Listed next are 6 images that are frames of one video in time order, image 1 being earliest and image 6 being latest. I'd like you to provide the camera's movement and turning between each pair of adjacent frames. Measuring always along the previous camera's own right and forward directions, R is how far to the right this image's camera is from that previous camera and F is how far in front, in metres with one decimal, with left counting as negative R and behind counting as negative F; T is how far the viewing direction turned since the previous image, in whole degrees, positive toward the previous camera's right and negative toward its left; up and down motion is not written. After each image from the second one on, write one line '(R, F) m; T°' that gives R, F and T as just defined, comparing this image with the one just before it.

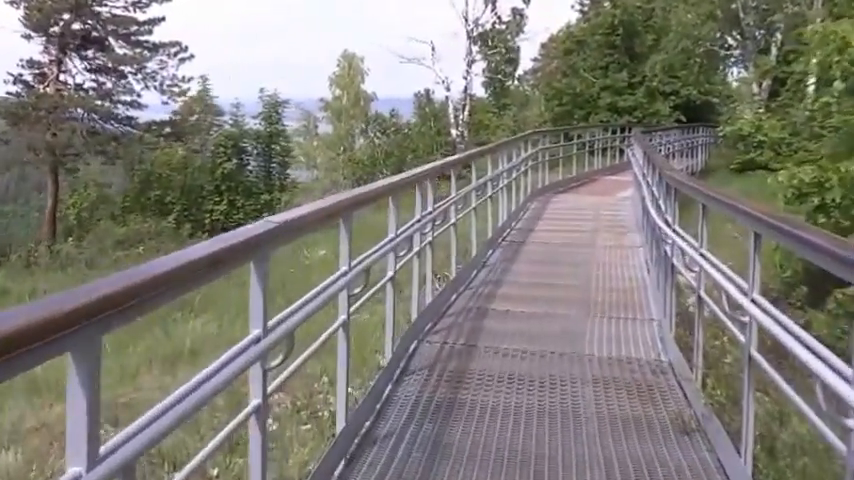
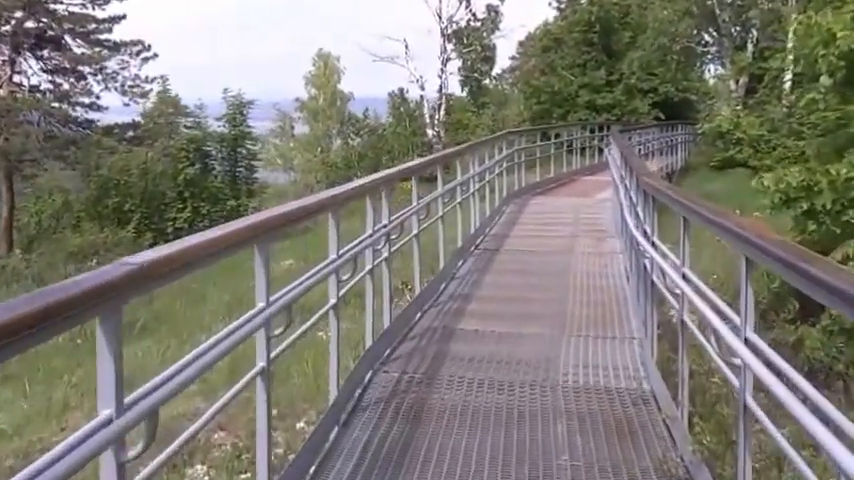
(+0.2, +0.7) m; +1°
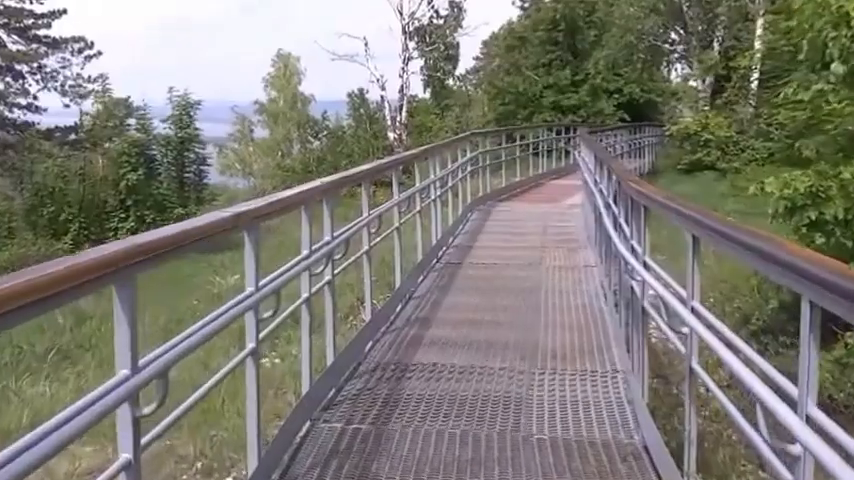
(+0.1, +0.9) m; +2°
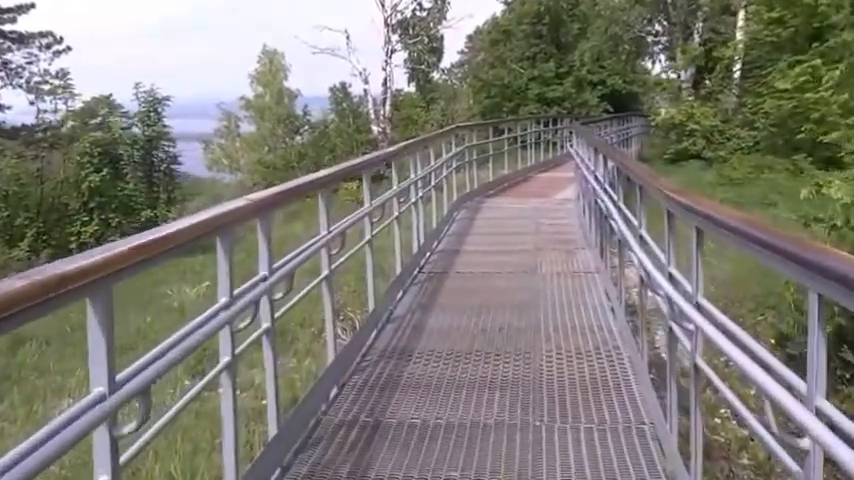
(+0.1, +1.0) m; +1°
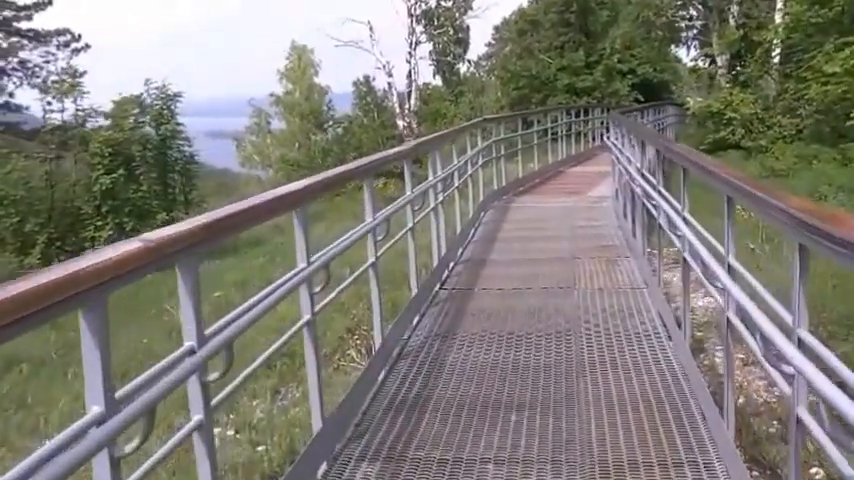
(0.0, +0.8) m; -2°
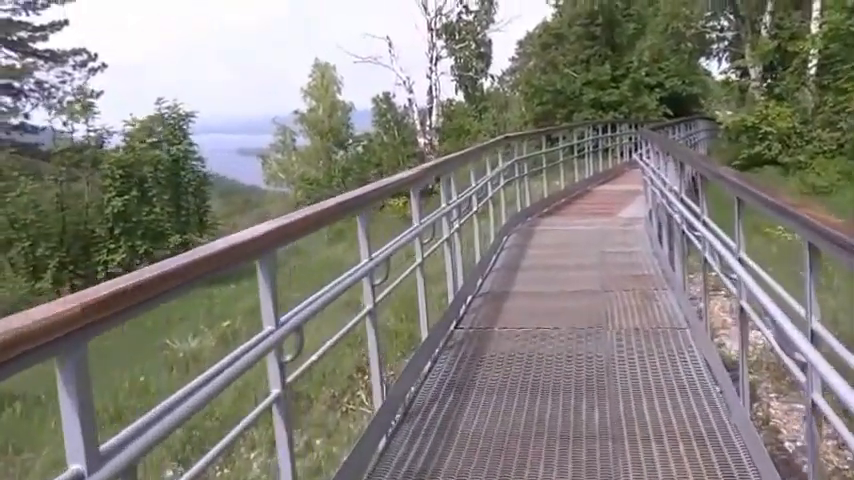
(+0.1, +0.6) m; -2°
